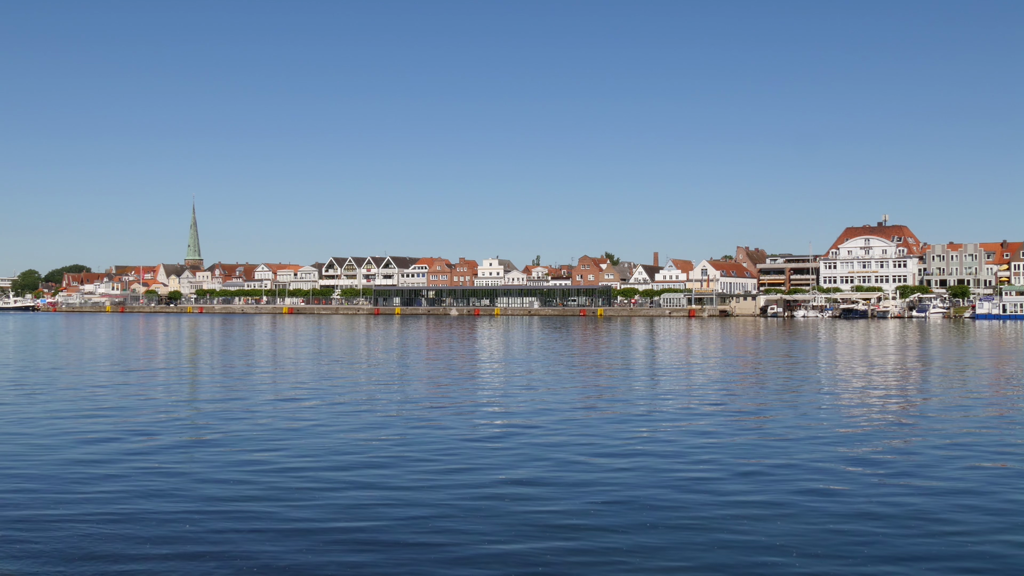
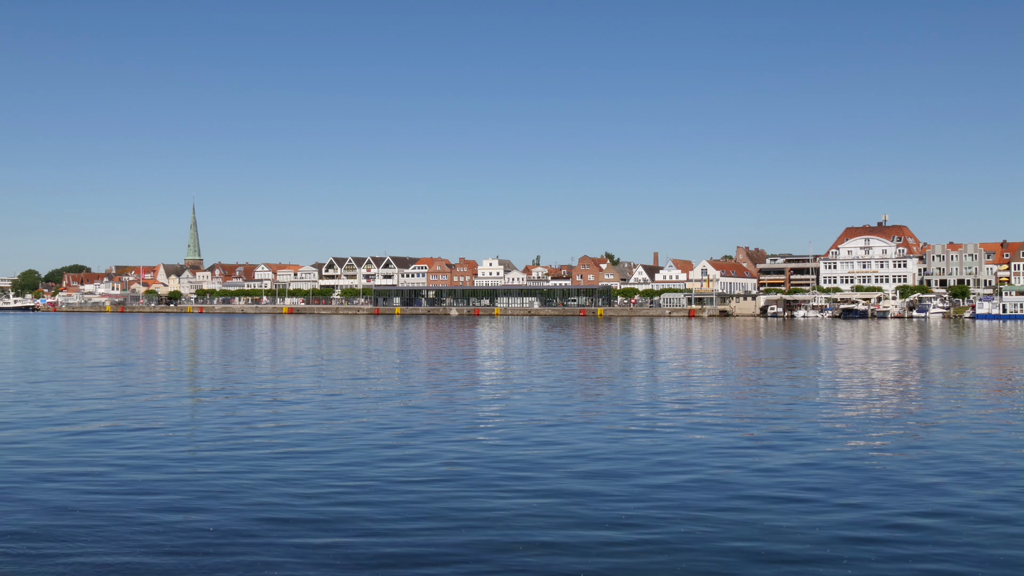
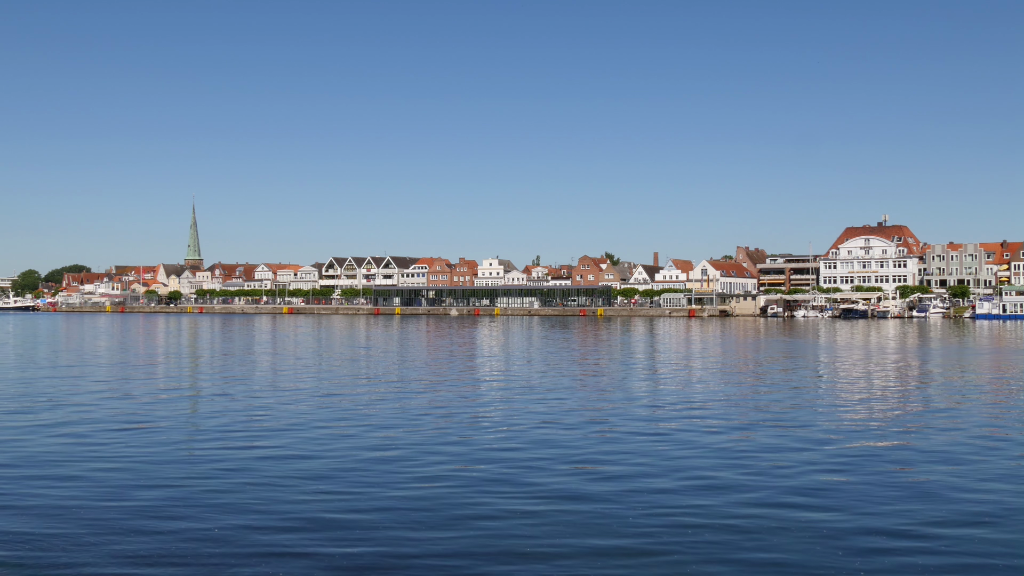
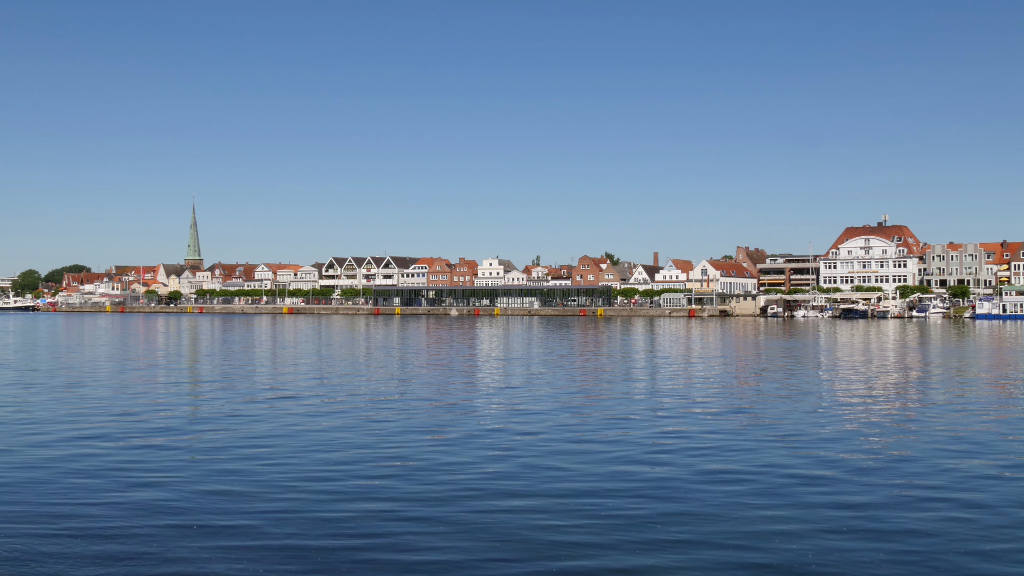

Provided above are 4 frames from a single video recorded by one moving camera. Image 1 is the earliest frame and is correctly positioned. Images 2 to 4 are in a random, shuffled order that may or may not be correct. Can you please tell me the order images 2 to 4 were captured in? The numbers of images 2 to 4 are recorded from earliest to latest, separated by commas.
4, 2, 3
